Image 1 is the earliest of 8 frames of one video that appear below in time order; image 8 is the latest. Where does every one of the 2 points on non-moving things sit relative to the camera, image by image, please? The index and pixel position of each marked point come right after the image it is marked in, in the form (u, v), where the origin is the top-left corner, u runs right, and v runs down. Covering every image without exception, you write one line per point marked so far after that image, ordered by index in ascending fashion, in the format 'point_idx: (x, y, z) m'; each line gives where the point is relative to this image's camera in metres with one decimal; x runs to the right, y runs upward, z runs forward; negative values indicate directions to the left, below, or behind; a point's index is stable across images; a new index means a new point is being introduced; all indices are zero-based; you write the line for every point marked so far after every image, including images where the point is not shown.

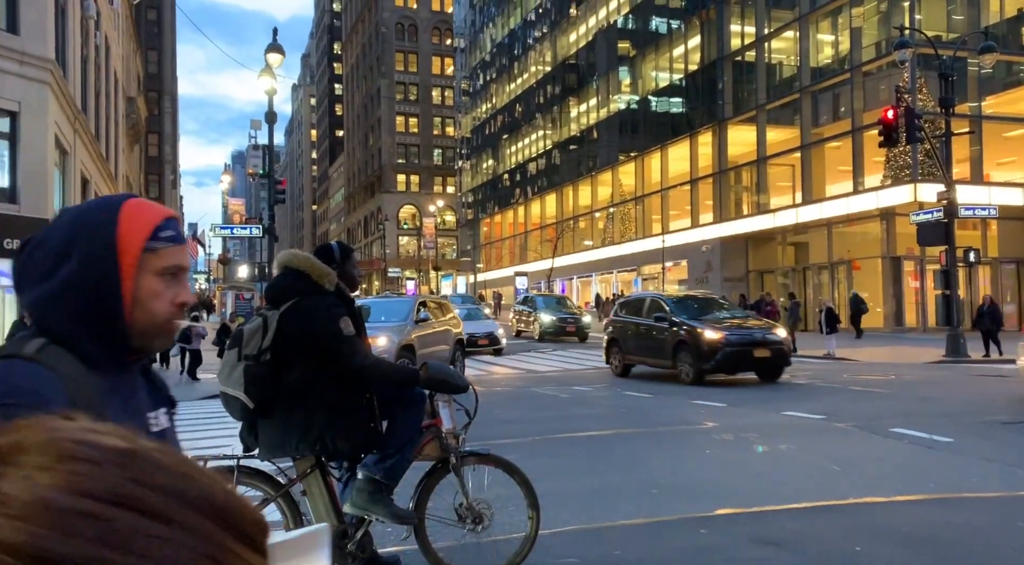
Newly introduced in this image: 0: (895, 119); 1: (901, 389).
0: (+8.5, +3.6, +20.2) m
1: (+8.0, -2.2, +18.5) m
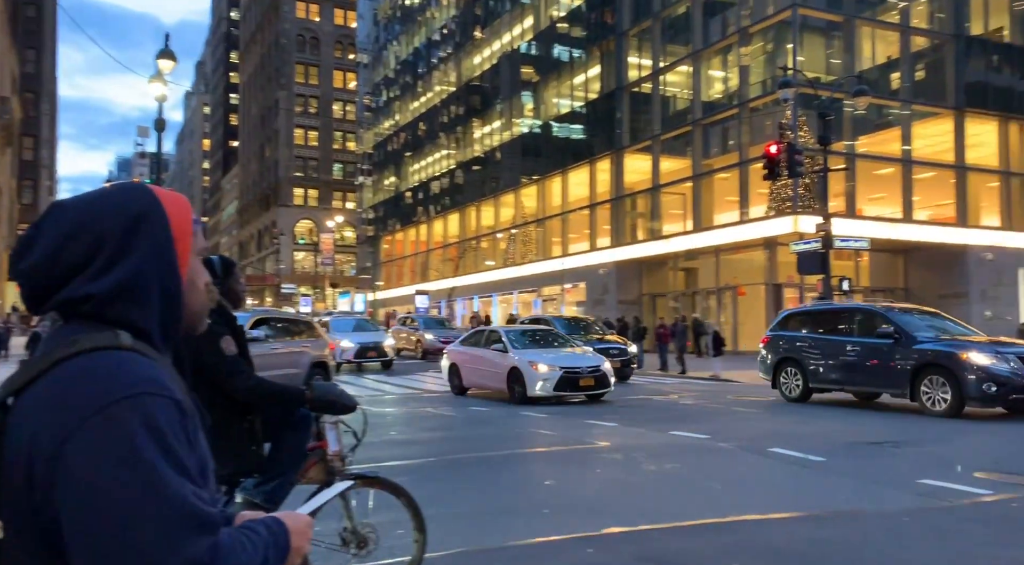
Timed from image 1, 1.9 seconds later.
0: (+6.3, +3.0, +21.4) m
1: (+5.9, -2.7, +19.5) m
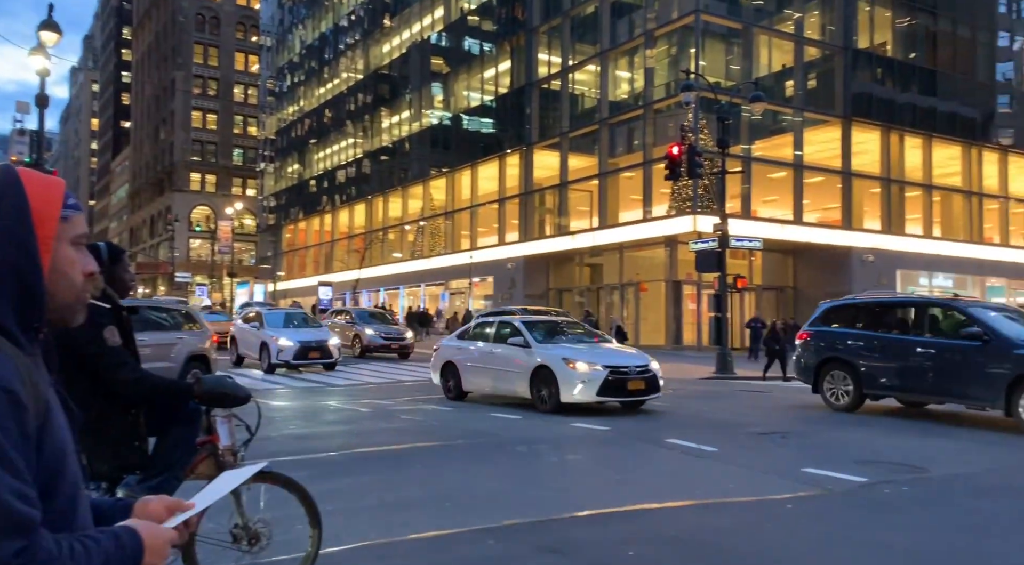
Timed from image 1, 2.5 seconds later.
0: (+4.1, +3.1, +22.0) m
1: (+3.8, -2.7, +20.1) m
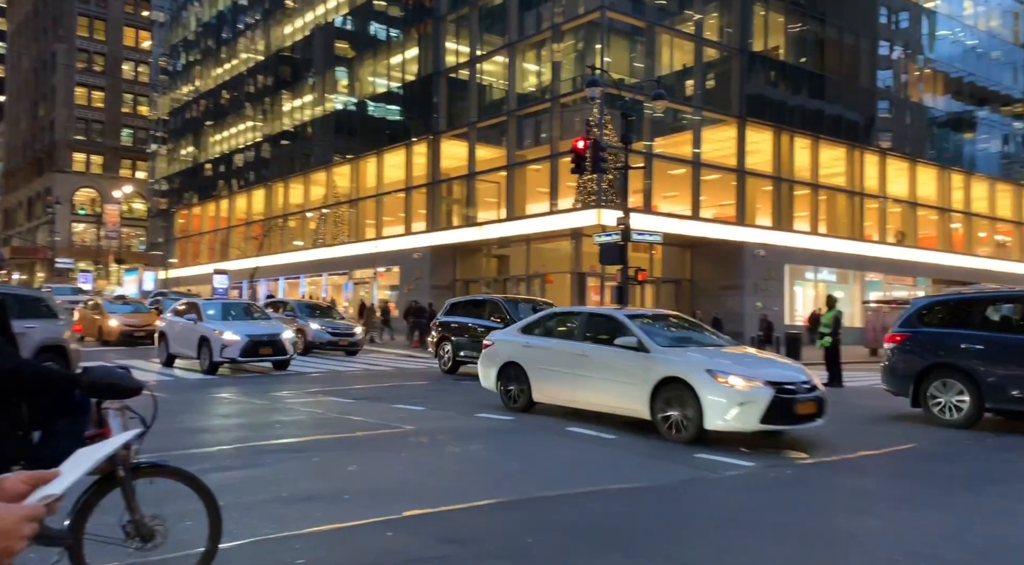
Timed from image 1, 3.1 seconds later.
0: (+1.8, +3.3, +22.4) m
1: (+1.7, -2.5, +20.6) m
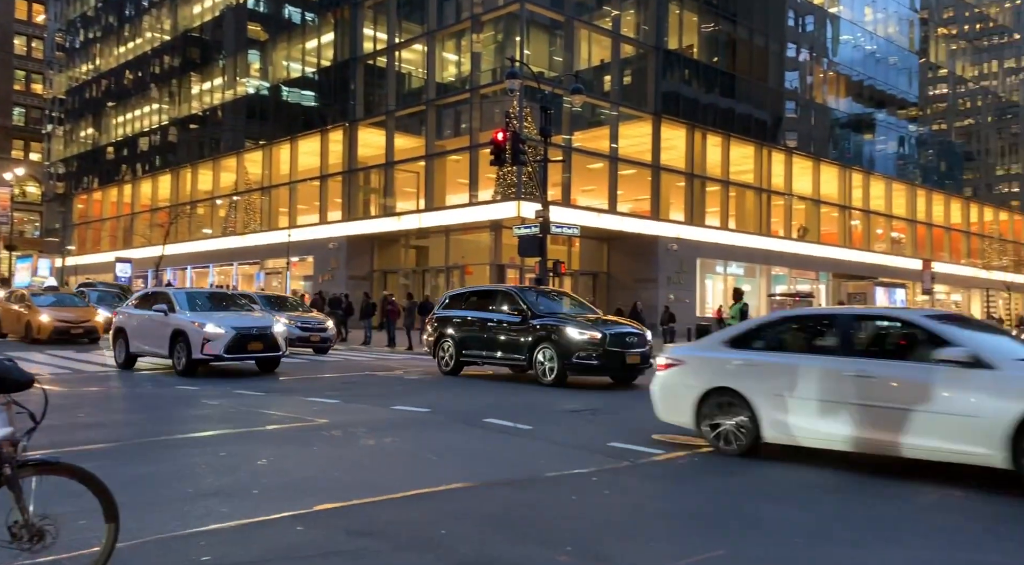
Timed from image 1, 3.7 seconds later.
0: (-0.2, +3.5, +22.5) m
1: (-0.1, -2.3, +20.7) m
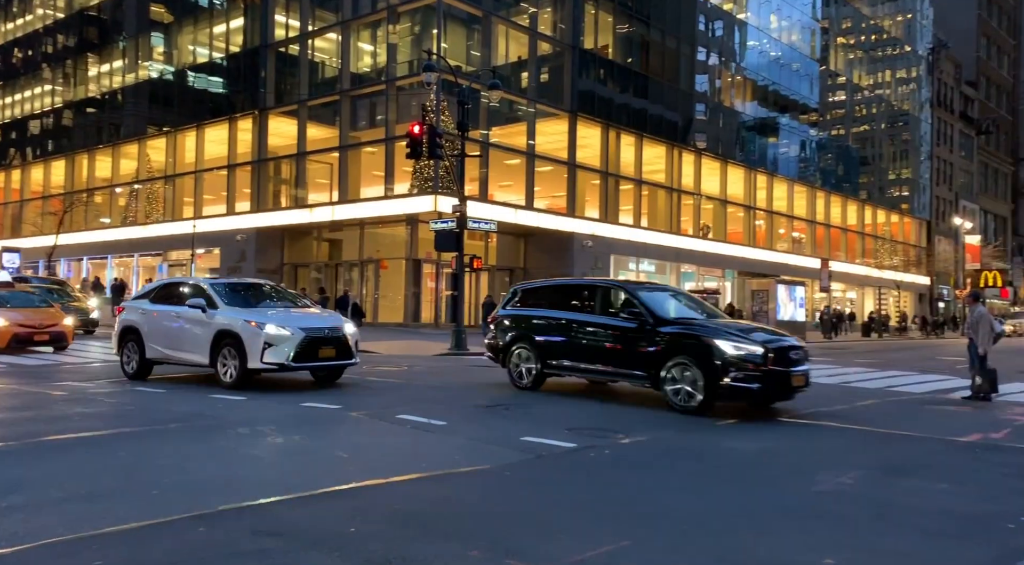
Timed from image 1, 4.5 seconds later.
0: (-2.2, +3.6, +22.2) m
1: (-1.9, -2.2, +20.6) m
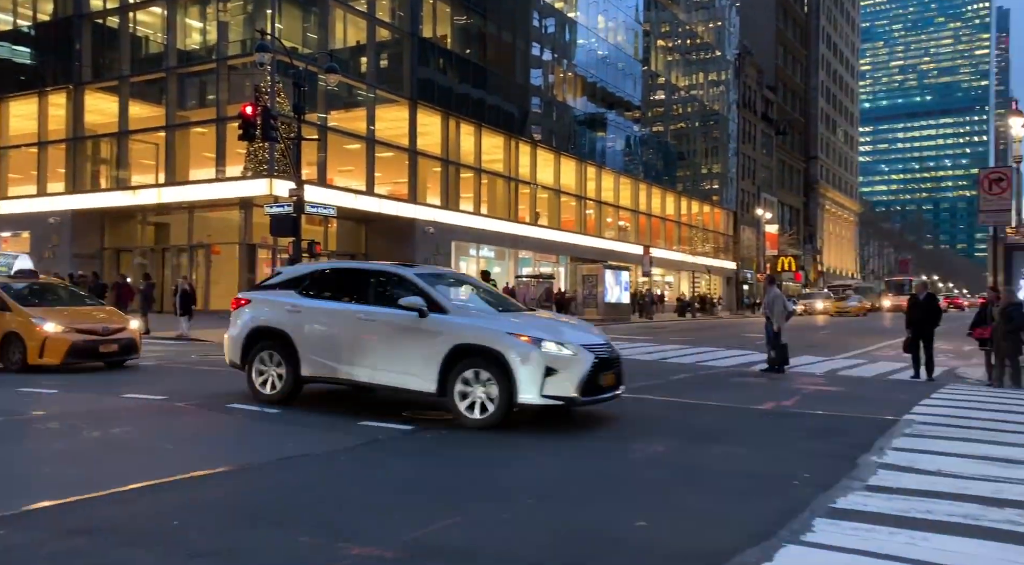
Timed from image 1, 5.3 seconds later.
0: (-6.0, +4.0, +21.6) m
1: (-5.3, -1.9, +20.1) m
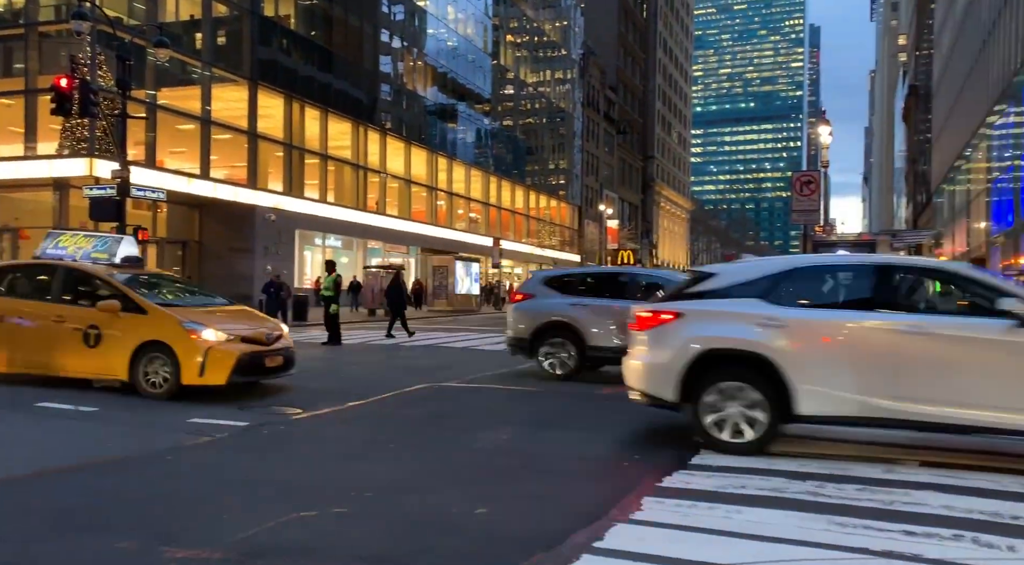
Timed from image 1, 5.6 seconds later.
0: (-9.3, +4.2, +19.5) m
1: (-8.3, -1.5, +17.9) m
